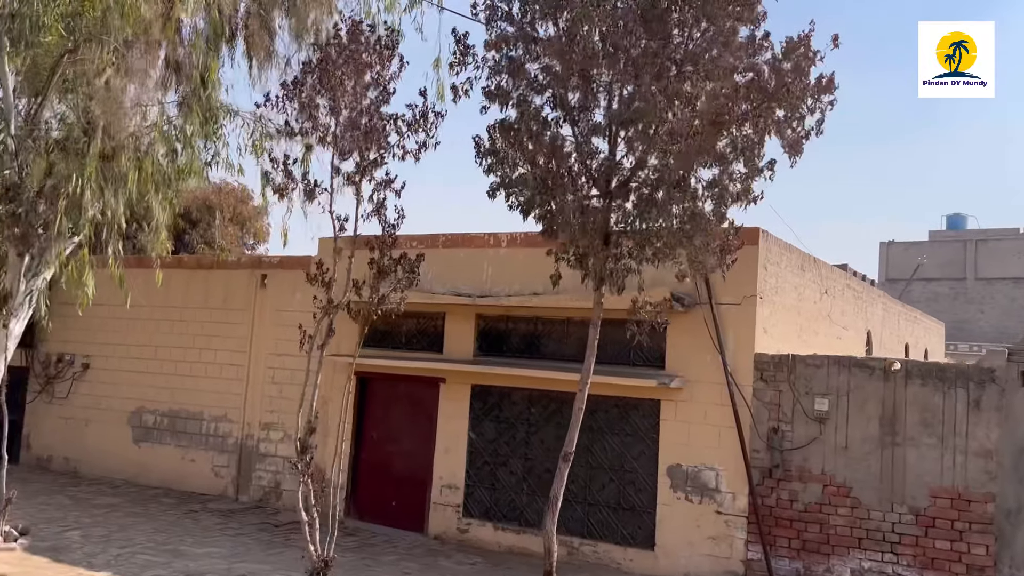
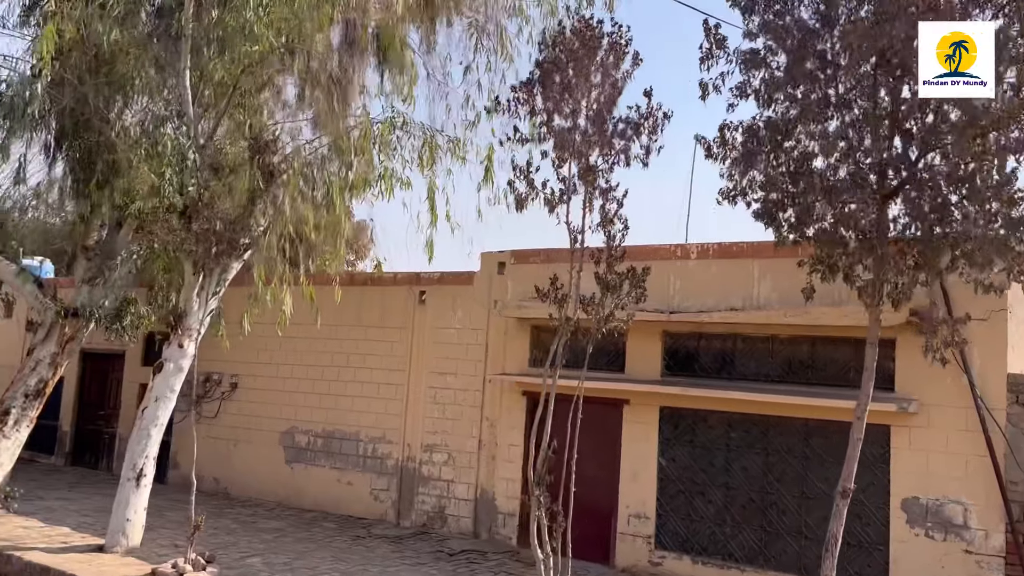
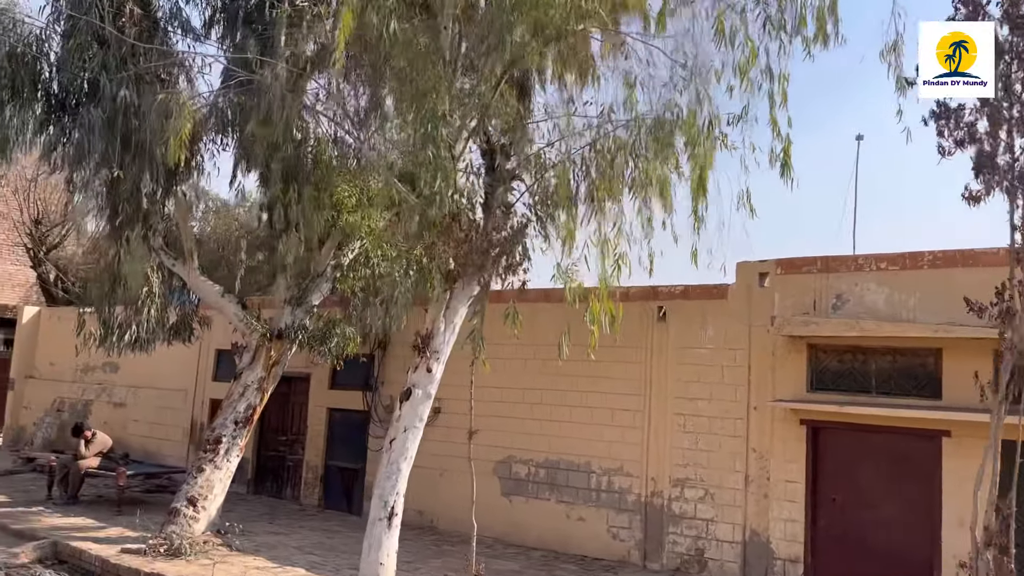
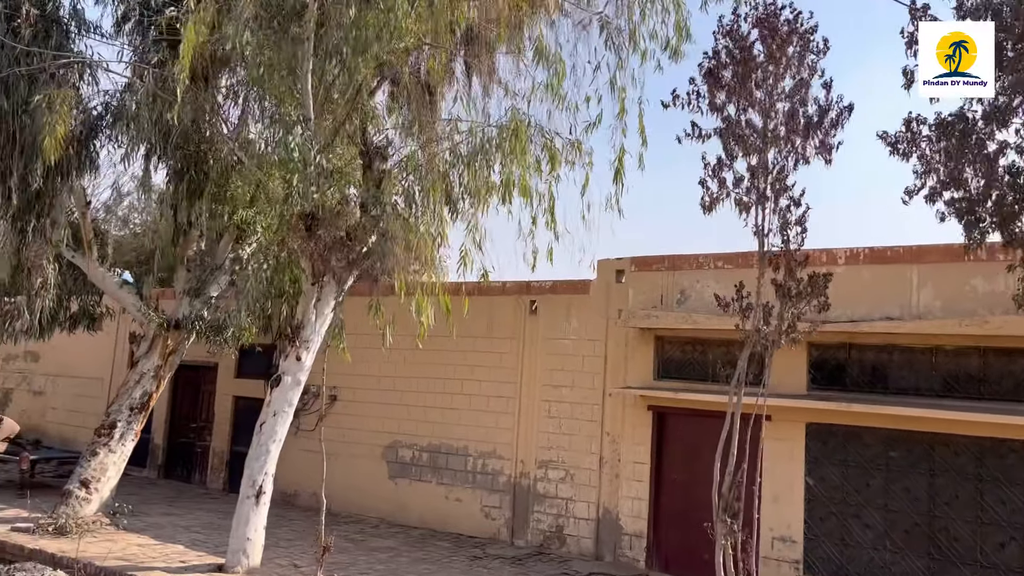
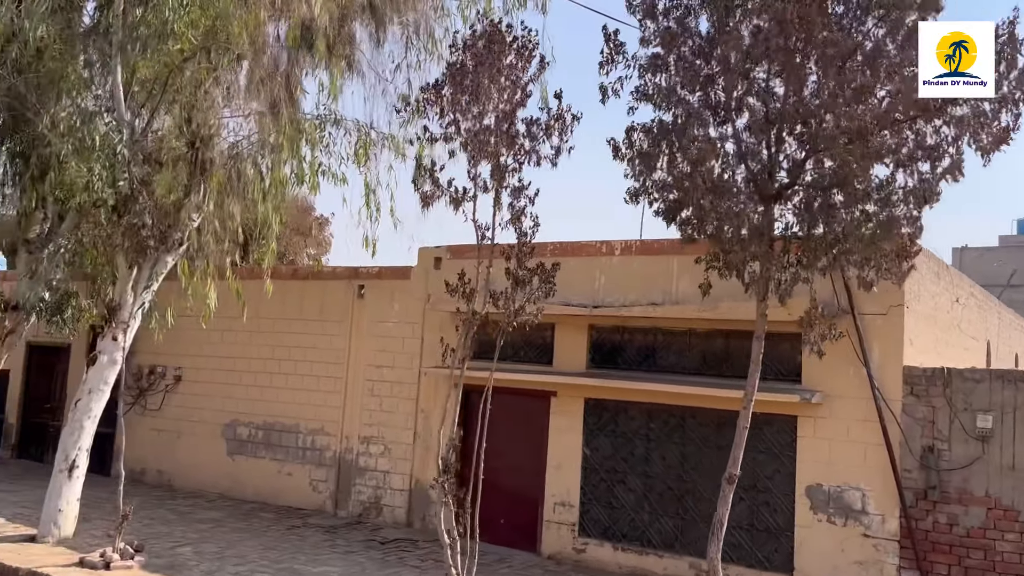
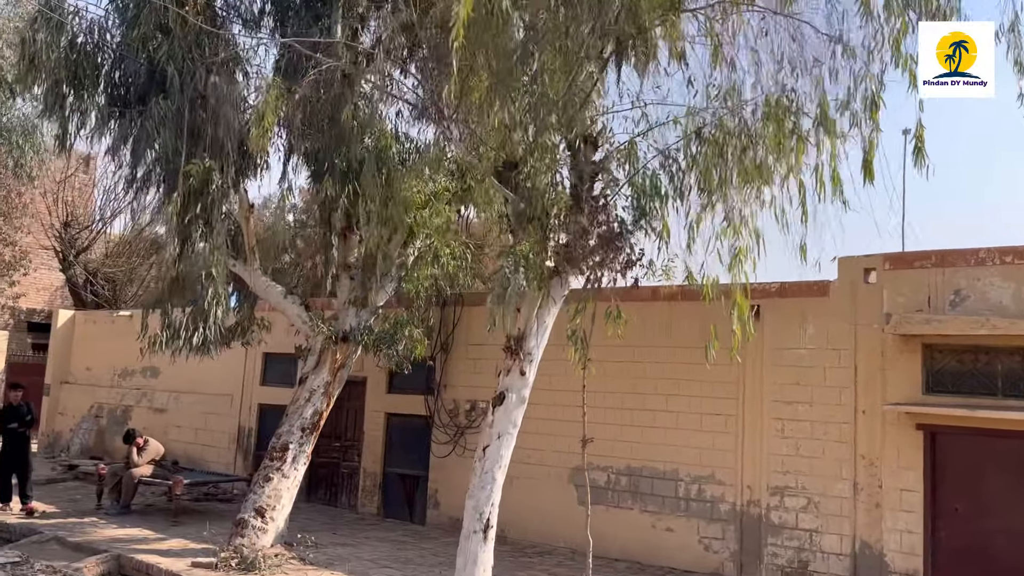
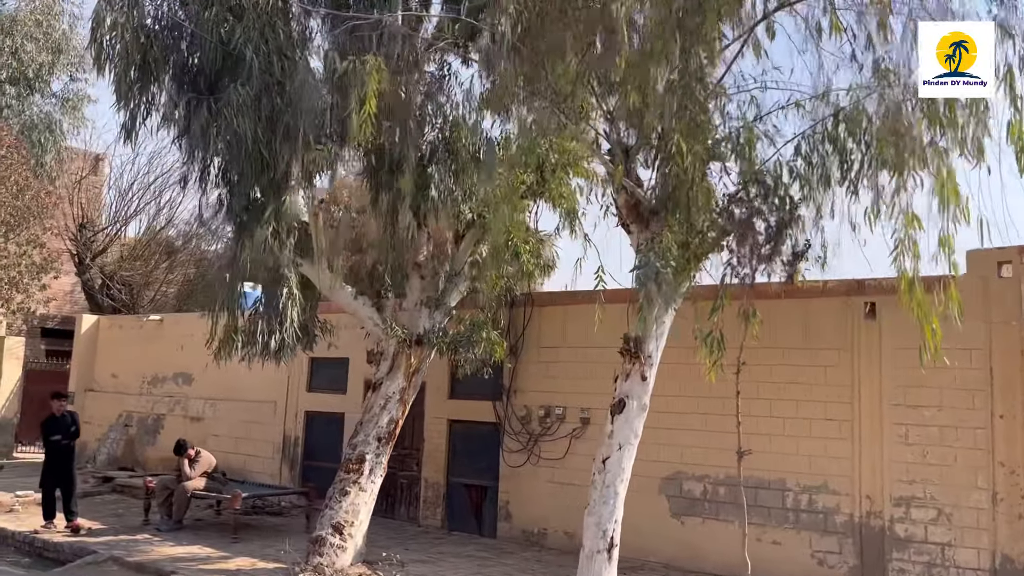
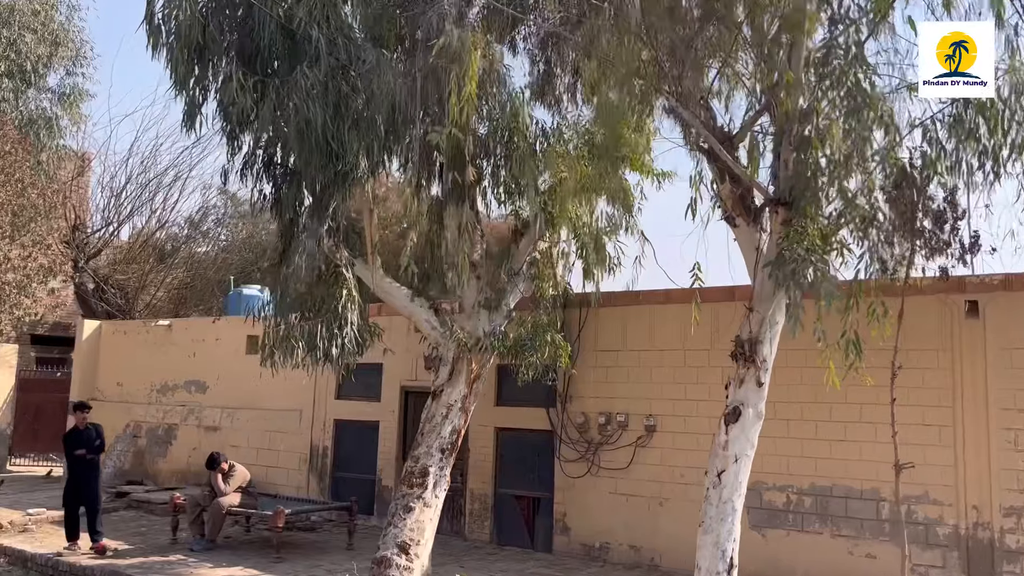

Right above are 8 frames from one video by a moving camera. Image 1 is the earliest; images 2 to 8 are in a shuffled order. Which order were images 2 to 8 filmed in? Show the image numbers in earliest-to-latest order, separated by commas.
5, 2, 4, 3, 6, 7, 8
